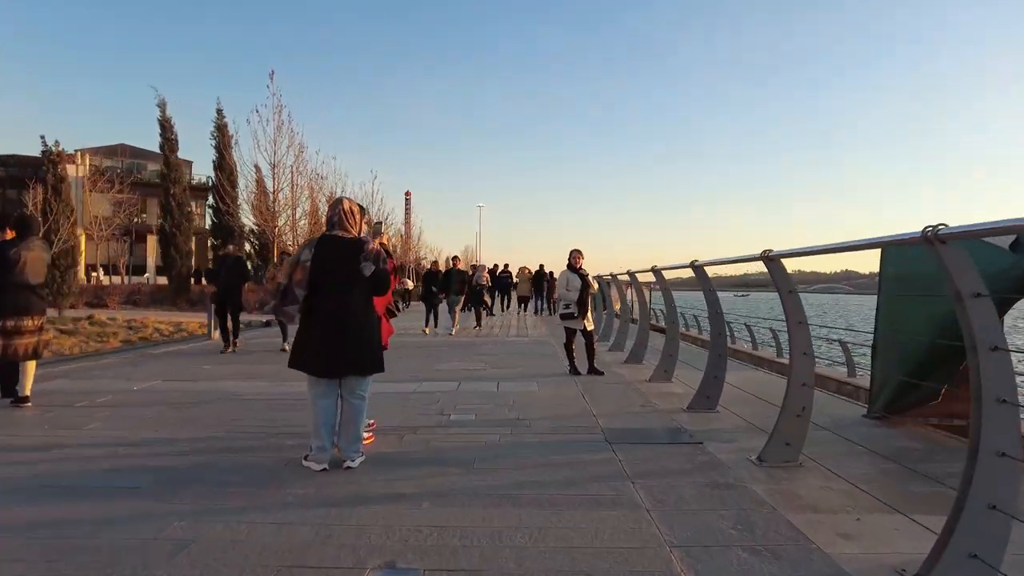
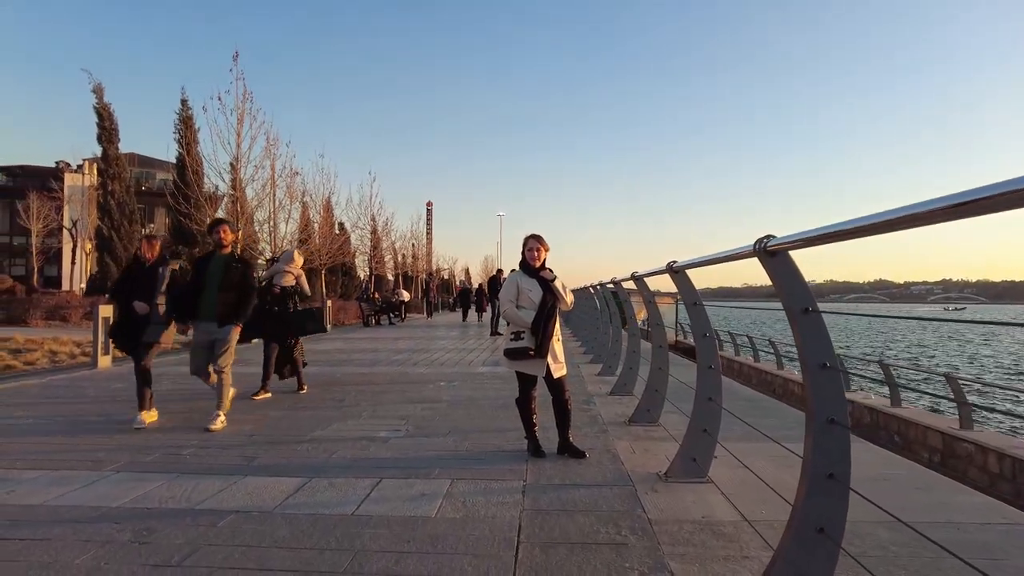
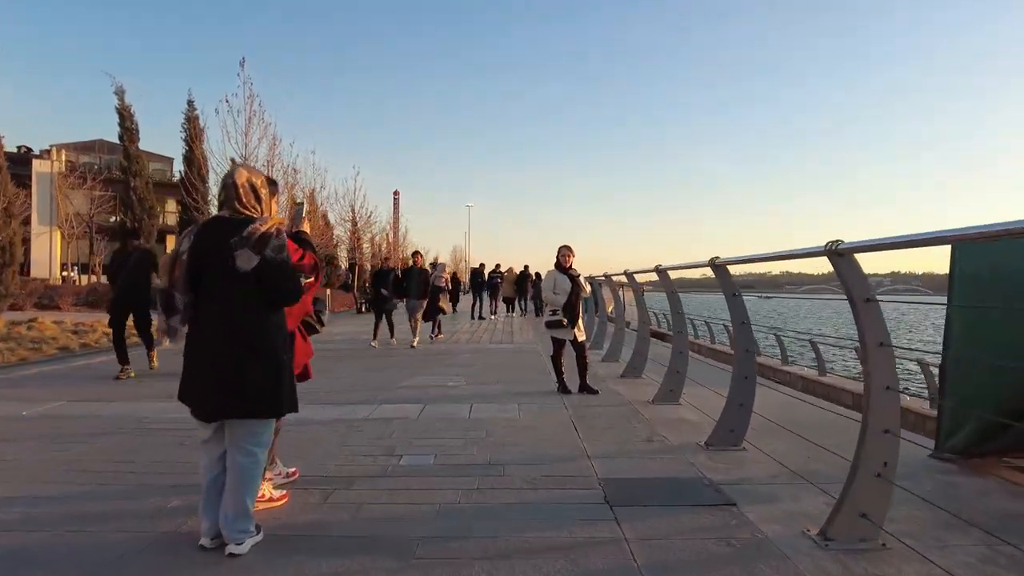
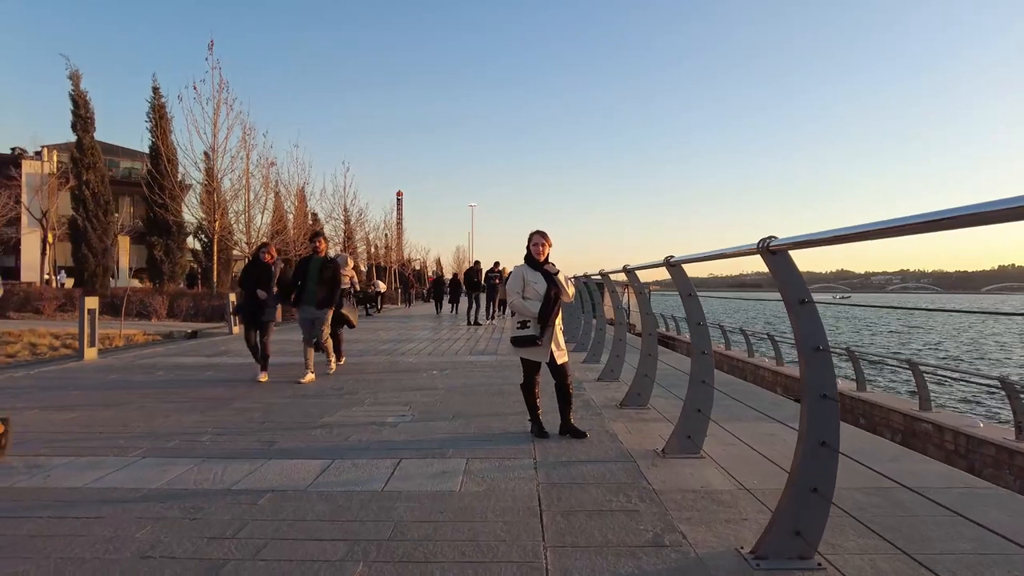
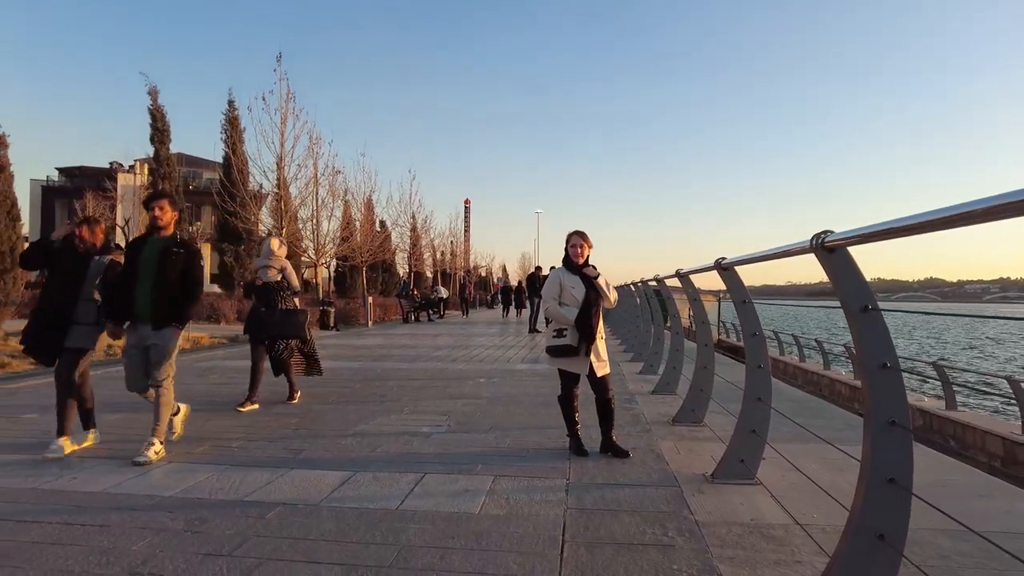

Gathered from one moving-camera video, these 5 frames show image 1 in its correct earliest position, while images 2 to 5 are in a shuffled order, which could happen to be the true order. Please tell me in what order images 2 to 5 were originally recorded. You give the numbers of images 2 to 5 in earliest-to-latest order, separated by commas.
3, 4, 2, 5
